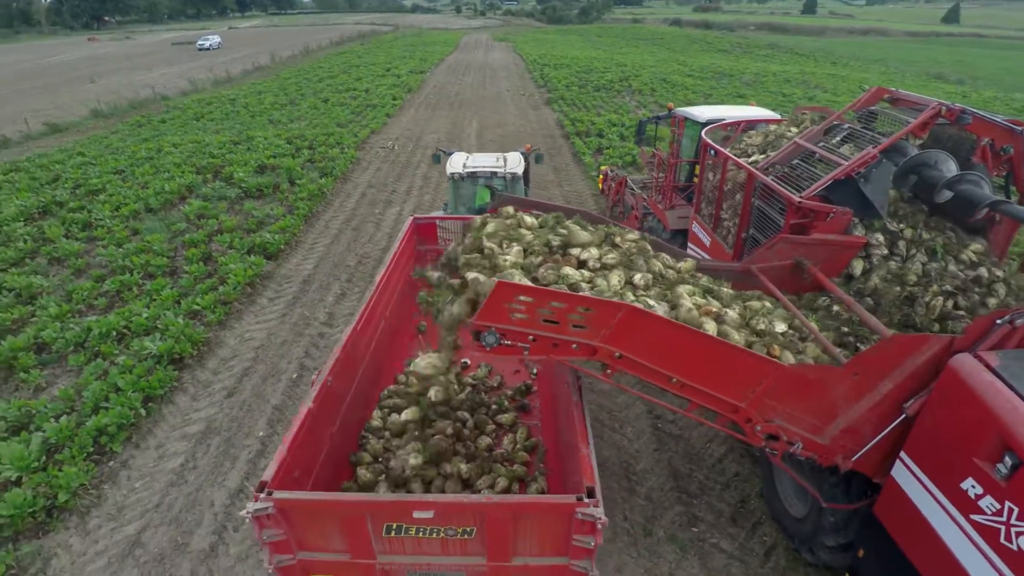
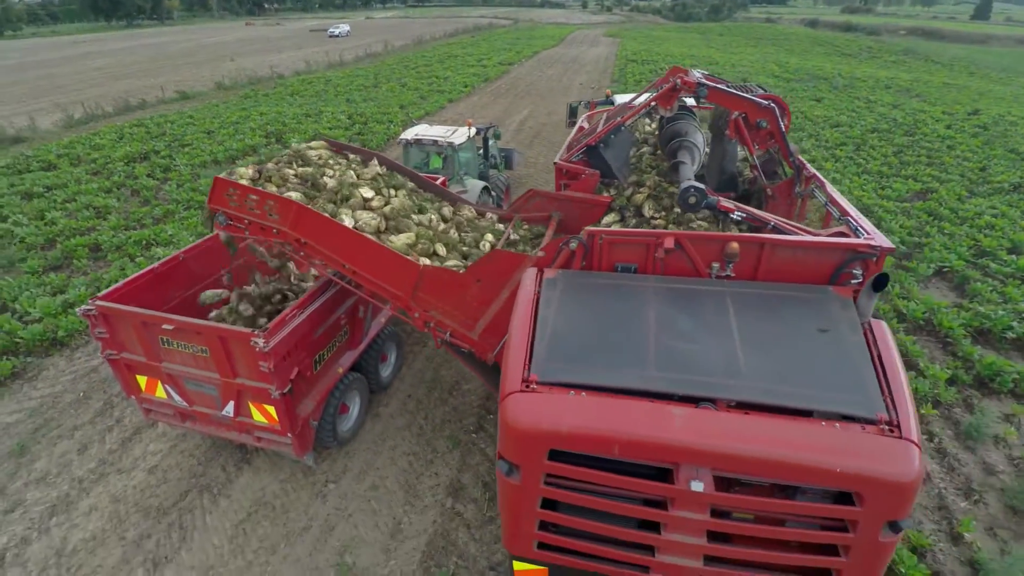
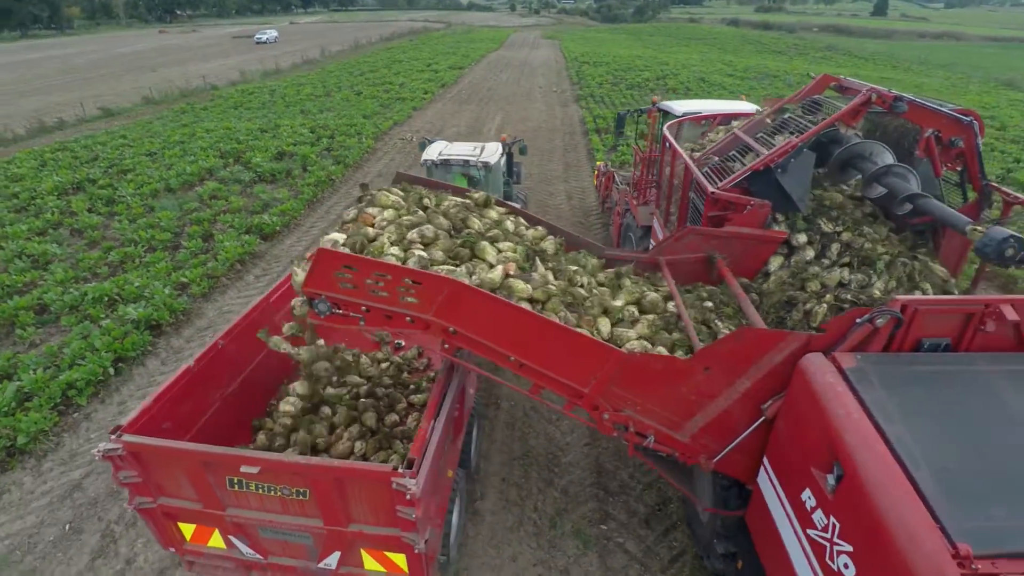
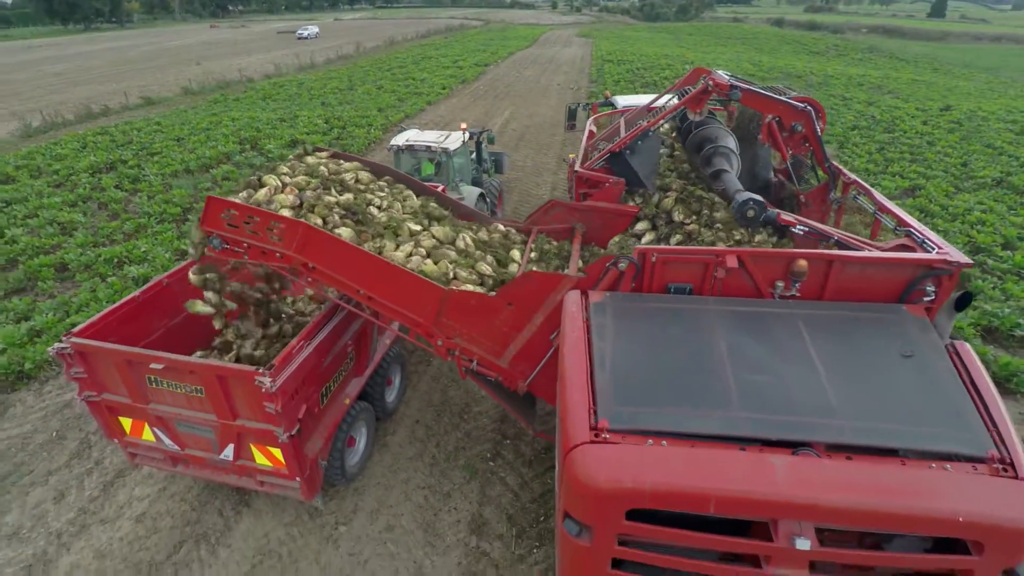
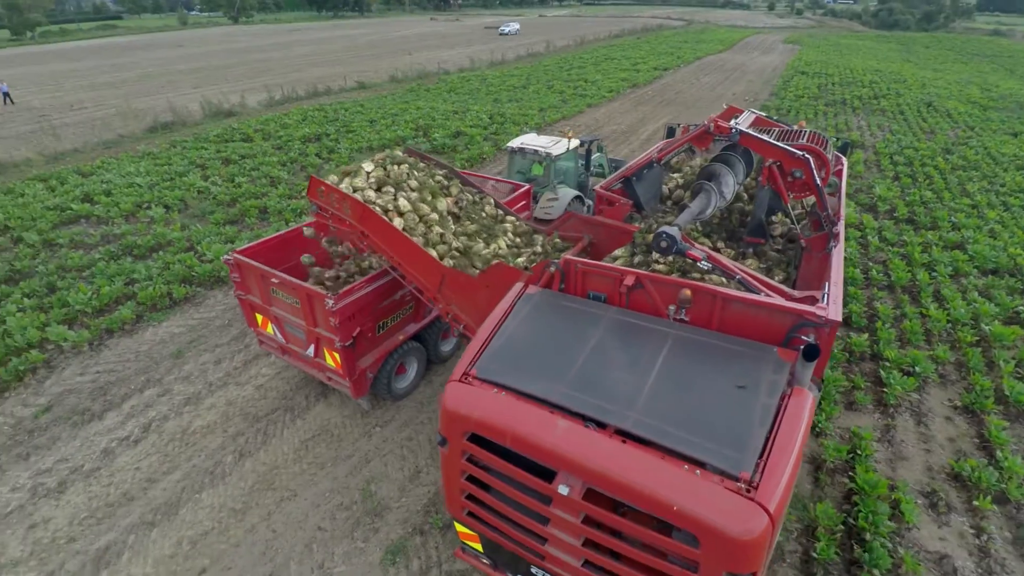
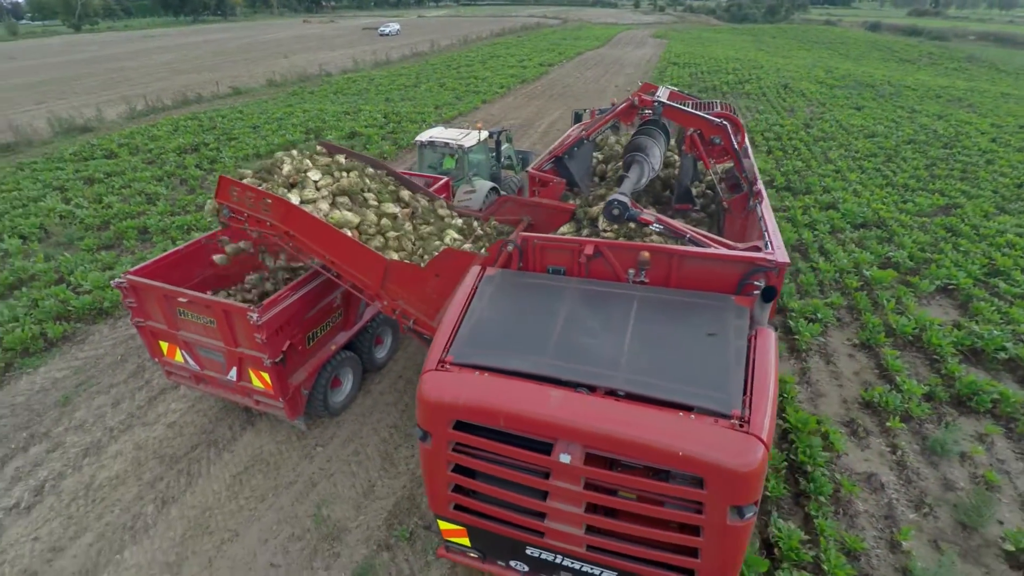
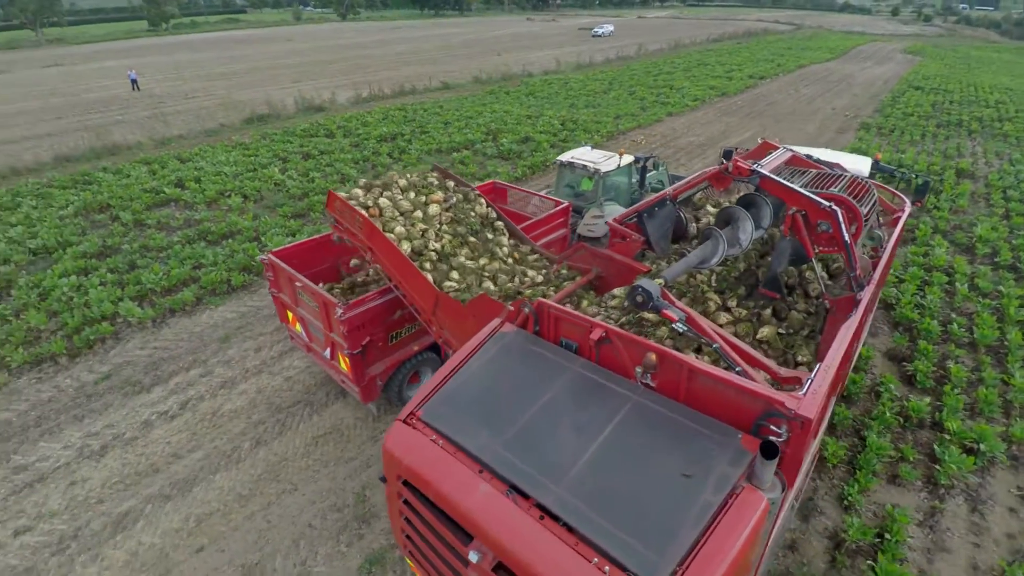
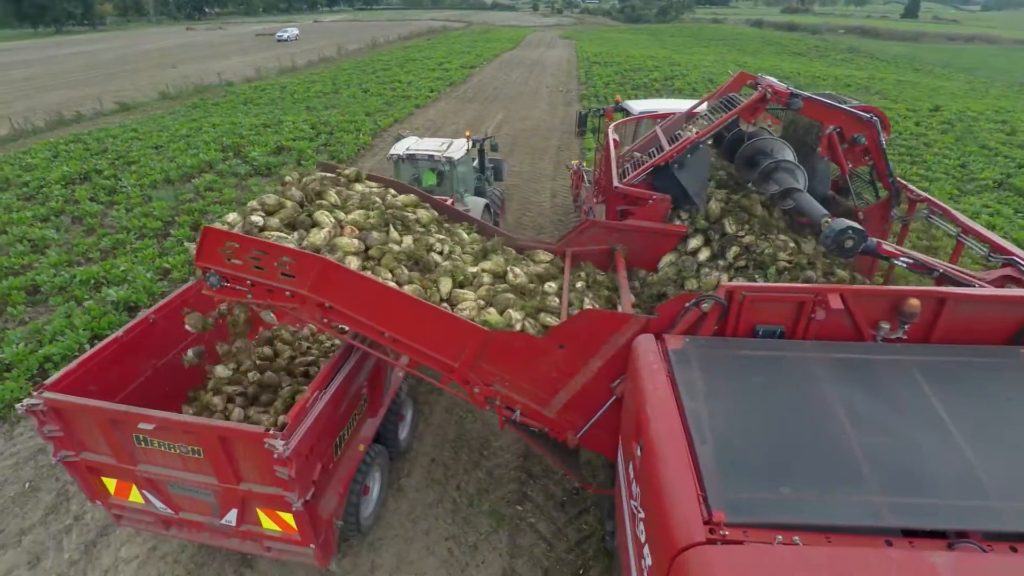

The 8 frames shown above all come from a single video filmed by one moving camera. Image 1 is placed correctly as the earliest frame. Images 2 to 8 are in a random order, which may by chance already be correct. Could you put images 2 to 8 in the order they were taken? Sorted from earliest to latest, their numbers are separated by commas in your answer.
3, 8, 4, 2, 6, 5, 7
